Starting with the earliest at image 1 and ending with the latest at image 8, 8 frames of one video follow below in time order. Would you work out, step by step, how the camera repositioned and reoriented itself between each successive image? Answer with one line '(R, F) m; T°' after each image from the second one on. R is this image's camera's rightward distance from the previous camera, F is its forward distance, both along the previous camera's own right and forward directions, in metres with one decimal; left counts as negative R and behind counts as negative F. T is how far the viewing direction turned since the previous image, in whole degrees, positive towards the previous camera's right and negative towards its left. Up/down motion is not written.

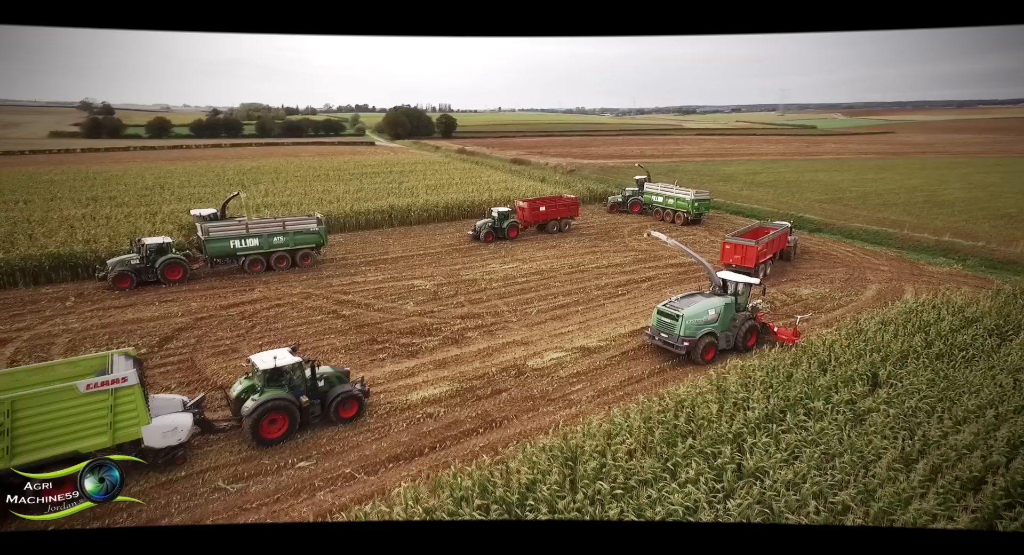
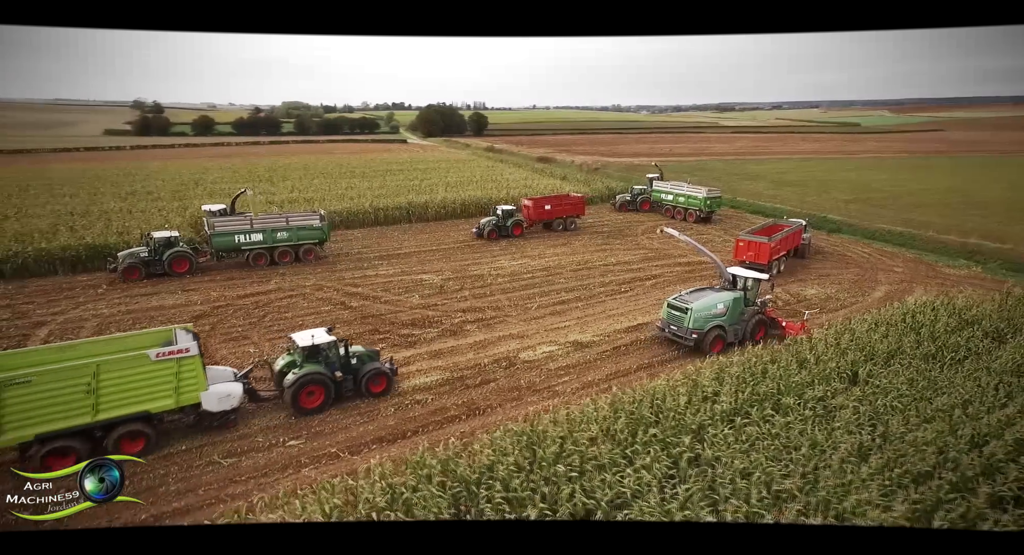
(+0.7, -0.3) m; -3°
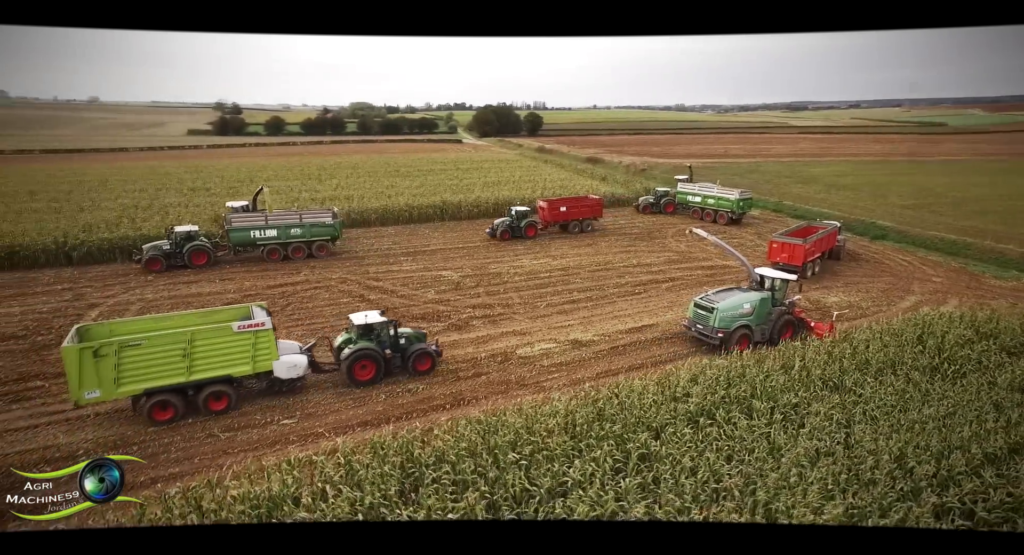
(+1.1, -0.3) m; -5°
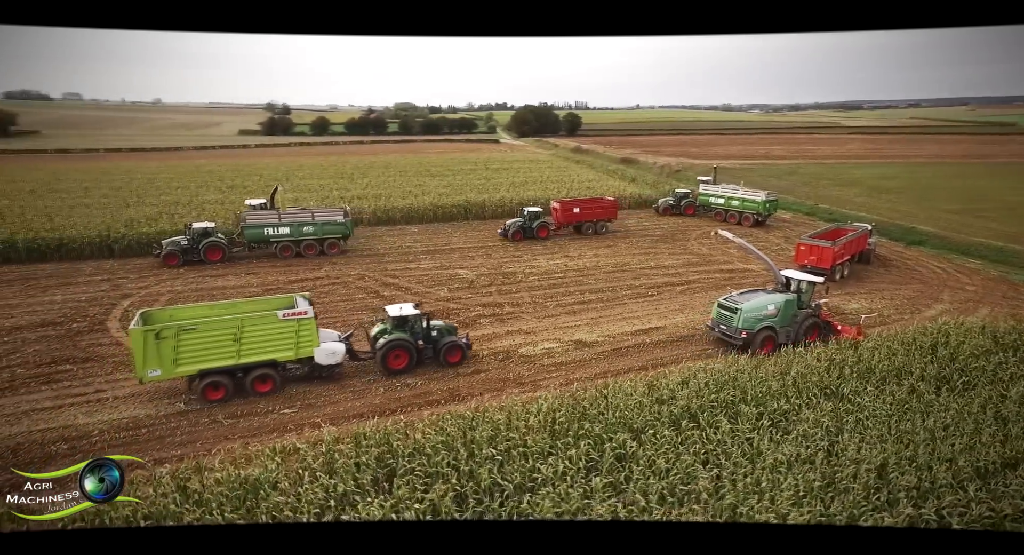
(+0.7, -0.1) m; -4°
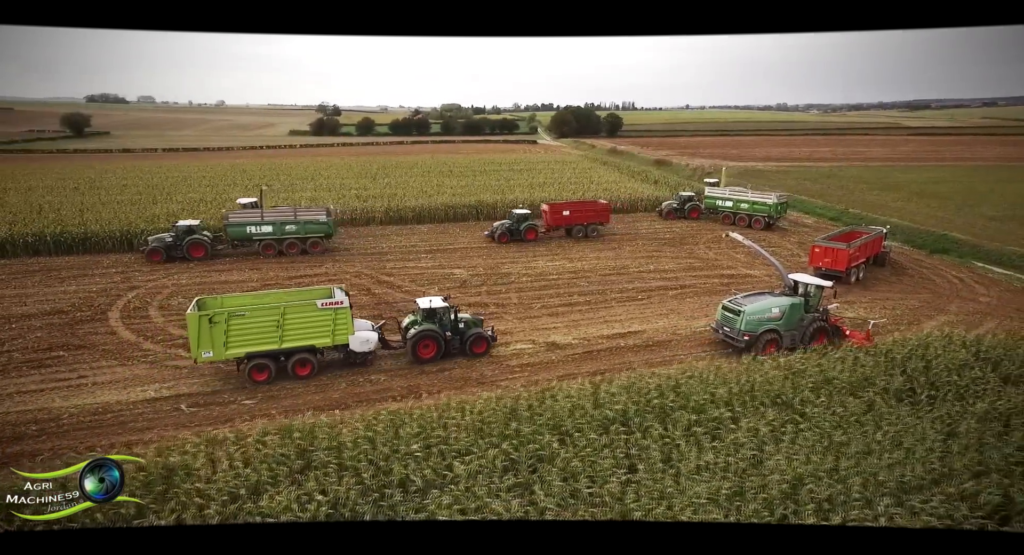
(+1.3, 0.0) m; -4°
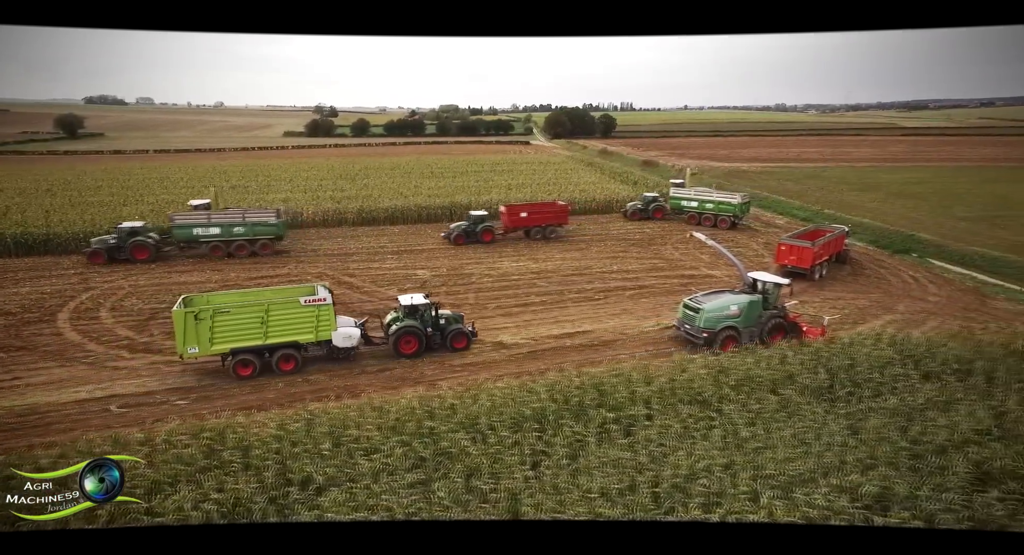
(+1.0, -0.1) m; 0°
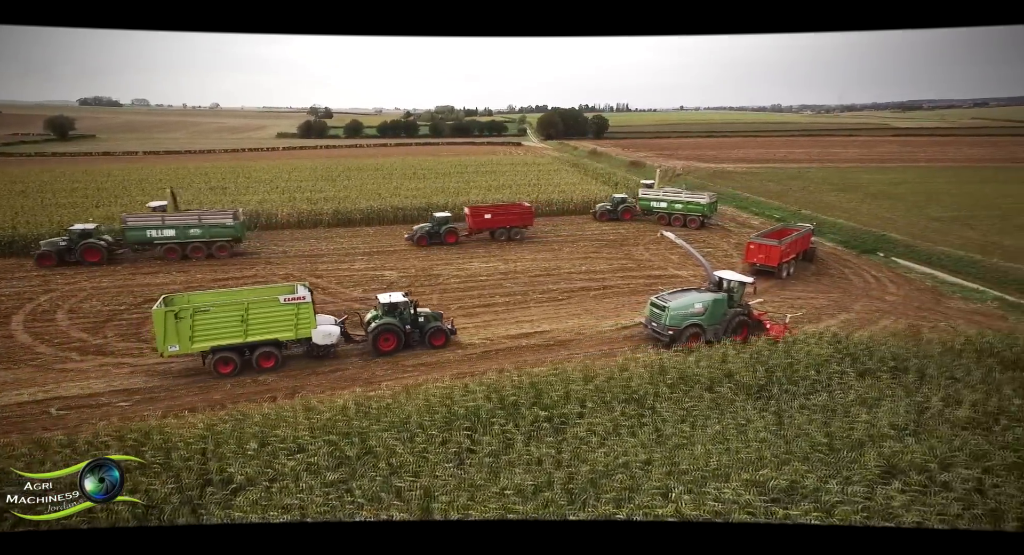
(+0.8, -0.1) m; +1°
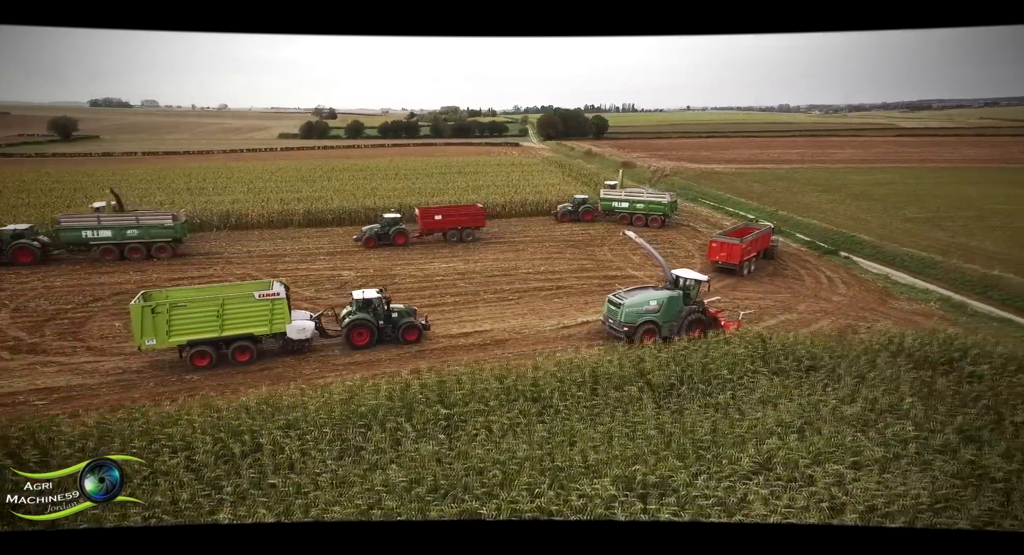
(+1.4, 0.0) m; 0°
